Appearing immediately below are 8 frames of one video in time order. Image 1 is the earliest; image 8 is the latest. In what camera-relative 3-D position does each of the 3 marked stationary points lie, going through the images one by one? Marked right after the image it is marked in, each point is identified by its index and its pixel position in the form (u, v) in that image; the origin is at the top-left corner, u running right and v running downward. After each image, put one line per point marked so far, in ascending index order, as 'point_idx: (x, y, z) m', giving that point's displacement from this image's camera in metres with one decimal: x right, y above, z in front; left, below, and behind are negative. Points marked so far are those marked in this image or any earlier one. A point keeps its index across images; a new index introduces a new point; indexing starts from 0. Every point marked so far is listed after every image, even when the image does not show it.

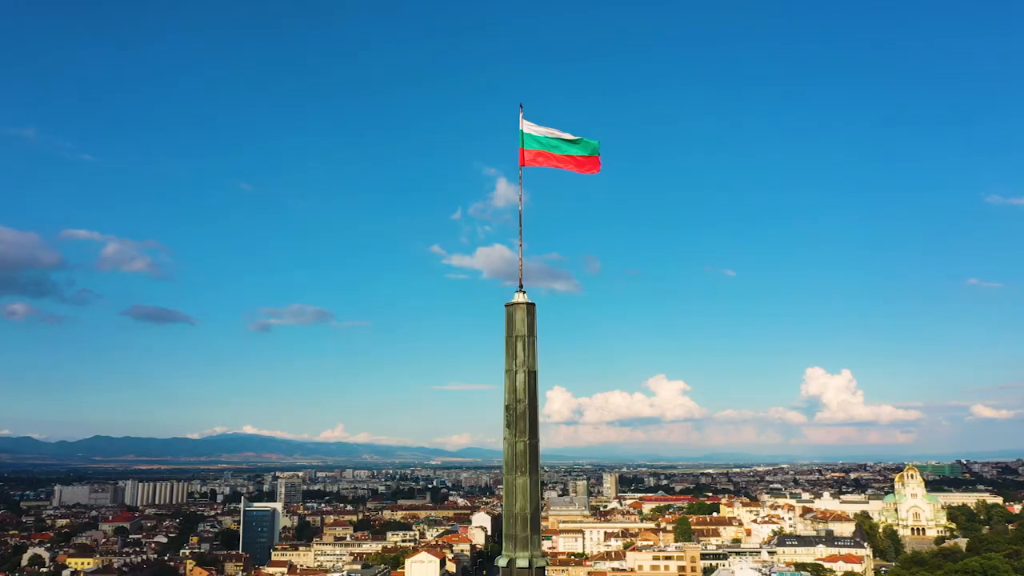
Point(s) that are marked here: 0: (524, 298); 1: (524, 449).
0: (+0.2, -0.1, +11.8) m
1: (+0.2, -2.1, +11.4) m
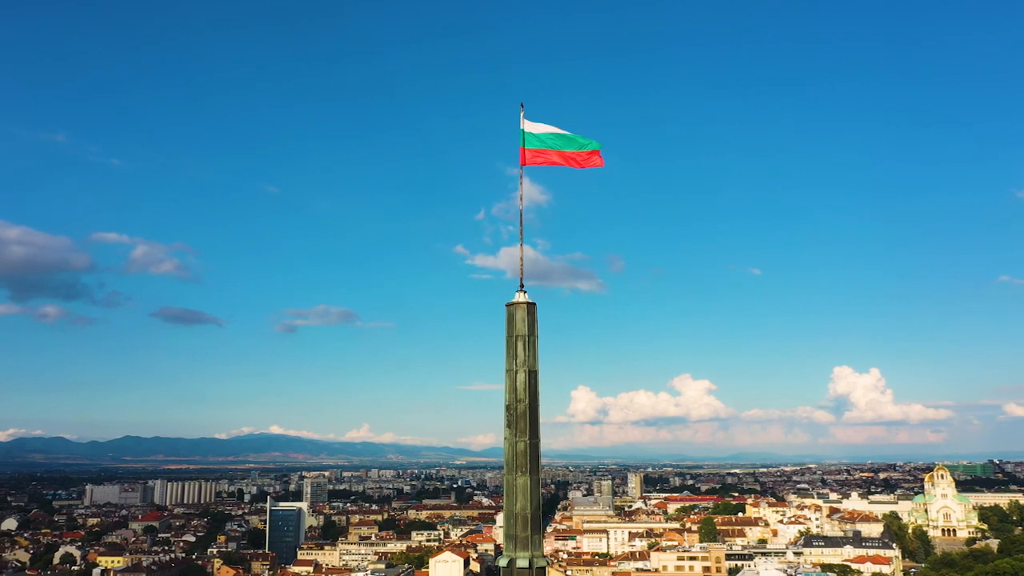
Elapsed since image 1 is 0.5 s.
0: (+0.2, -0.1, +11.9) m
1: (+0.2, -2.1, +11.4) m
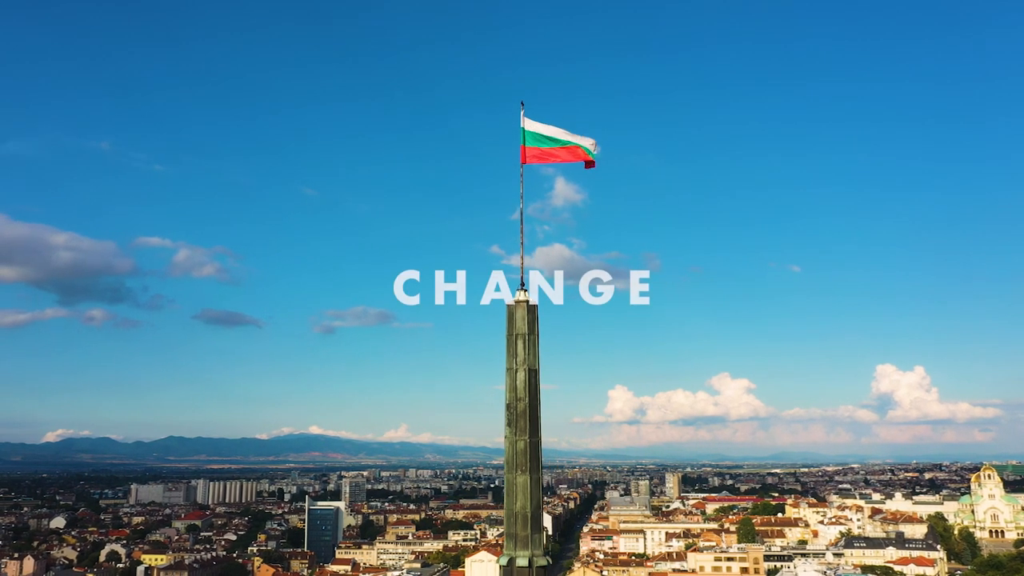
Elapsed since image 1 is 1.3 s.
0: (+0.2, -0.1, +11.9) m
1: (+0.2, -2.1, +11.4) m
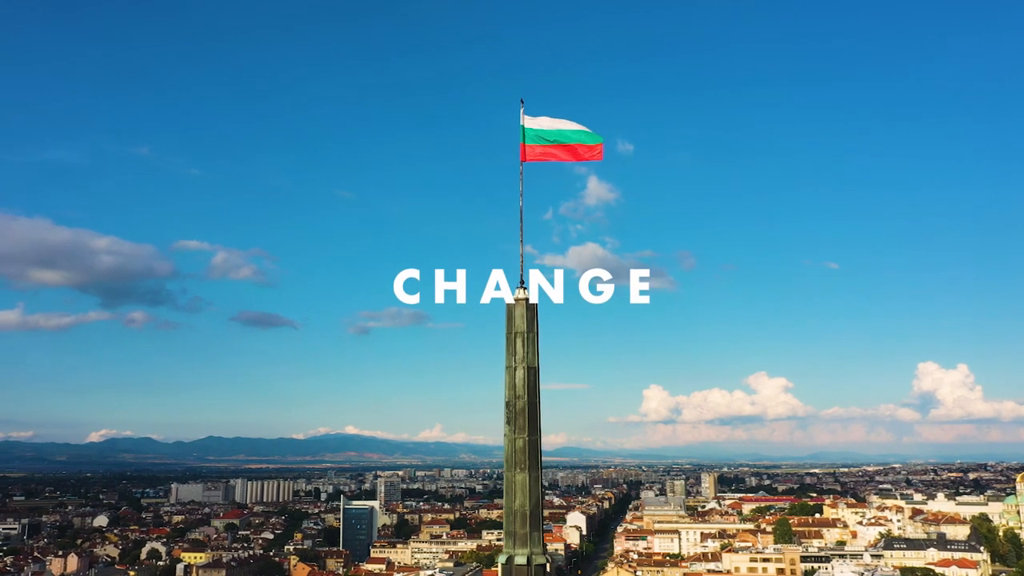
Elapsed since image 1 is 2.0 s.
0: (+0.2, -0.1, +11.9) m
1: (+0.1, -2.1, +11.5) m
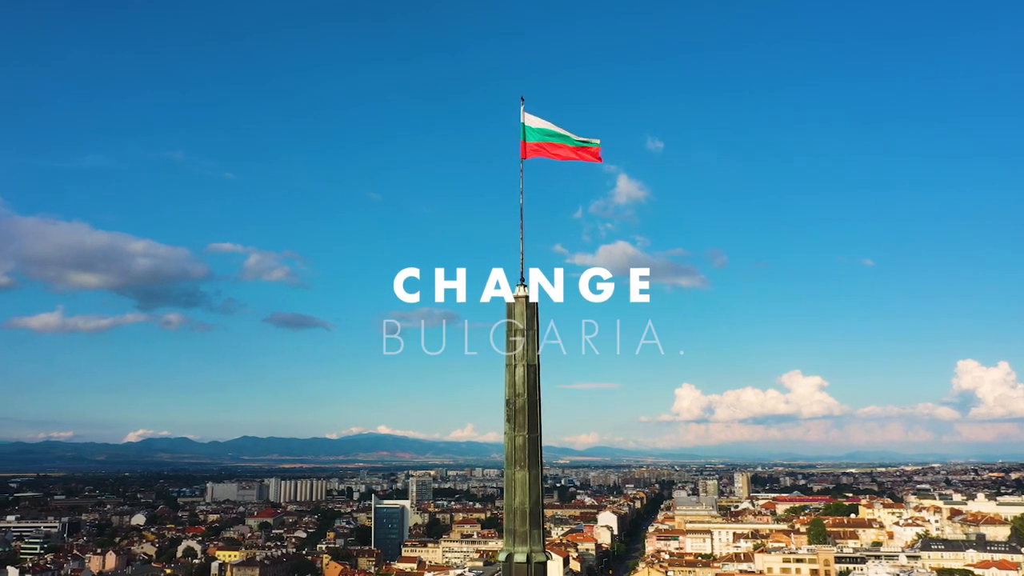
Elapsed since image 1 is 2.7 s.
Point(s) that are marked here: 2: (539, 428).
0: (+0.2, -0.1, +11.9) m
1: (+0.1, -2.0, +11.4) m
2: (+0.3, -1.8, +11.3) m
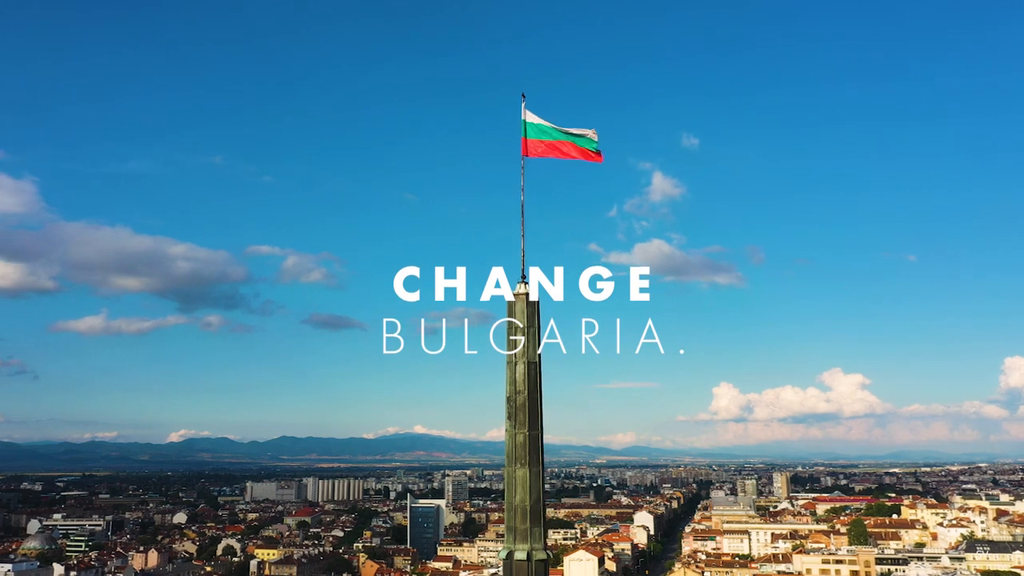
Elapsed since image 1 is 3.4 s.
0: (+0.2, 0.0, +11.8) m
1: (+0.1, -2.0, +11.3) m
2: (+0.3, -1.8, +11.3) m
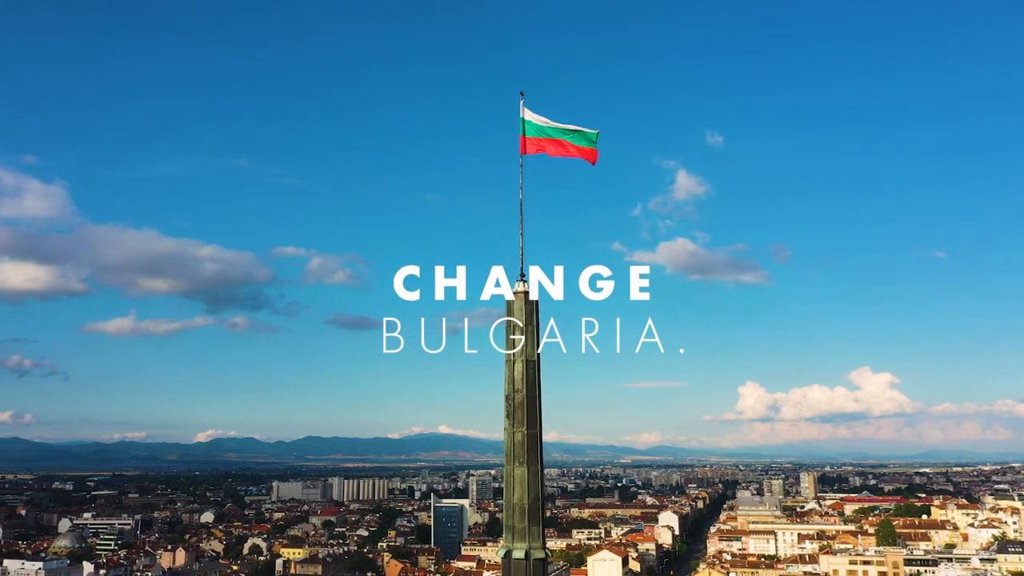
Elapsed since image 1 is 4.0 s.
0: (+0.1, 0.0, +11.8) m
1: (+0.1, -2.0, +11.3) m
2: (+0.3, -1.8, +11.2) m
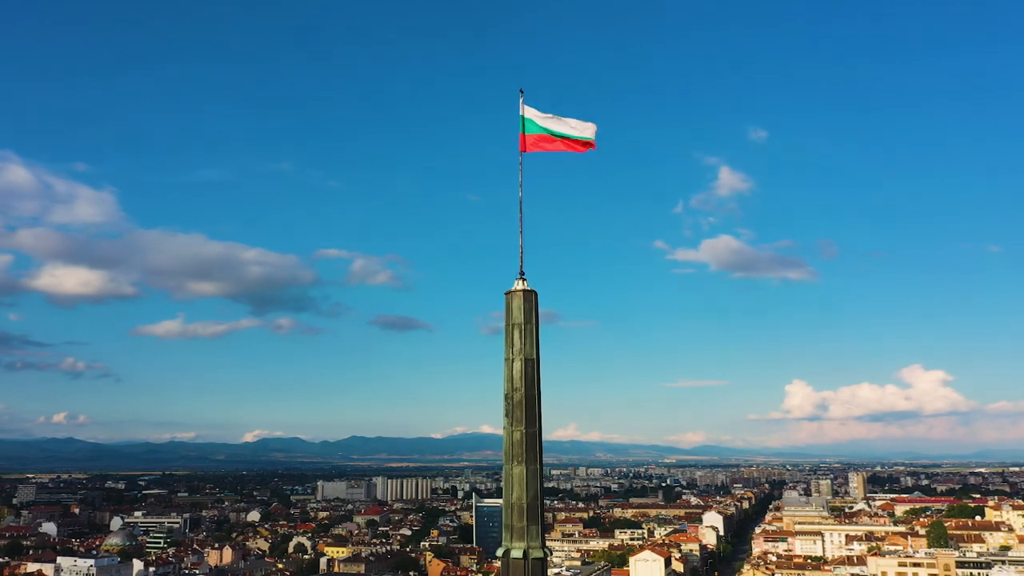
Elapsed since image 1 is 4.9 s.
0: (+0.1, 0.0, +11.6) m
1: (+0.1, -1.9, +11.2) m
2: (+0.3, -1.7, +11.1) m
